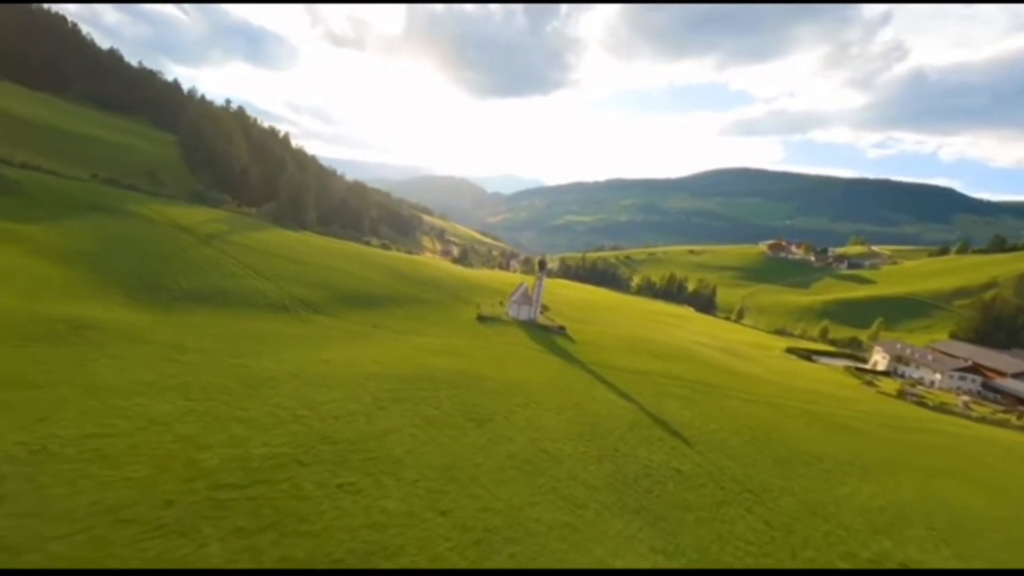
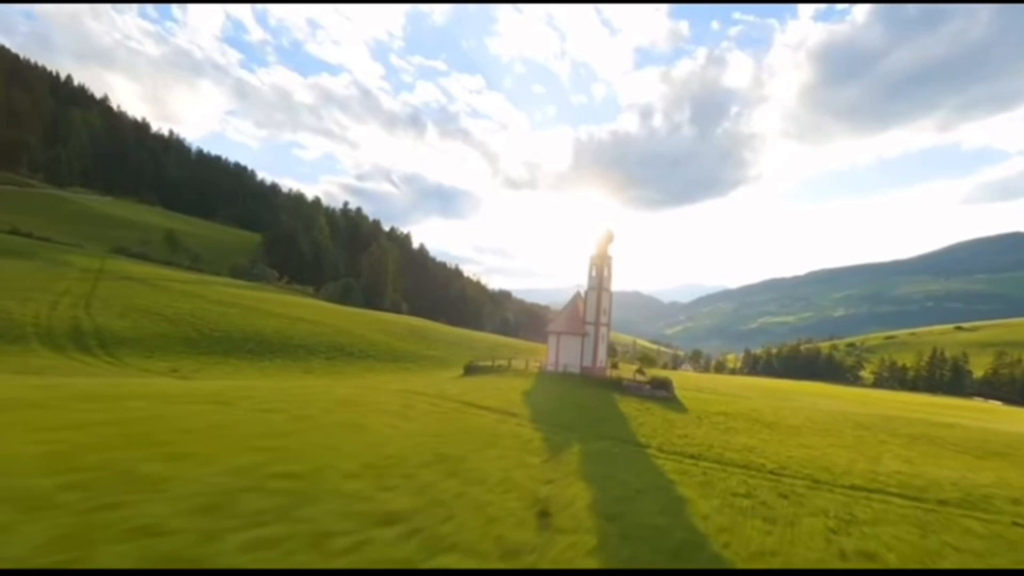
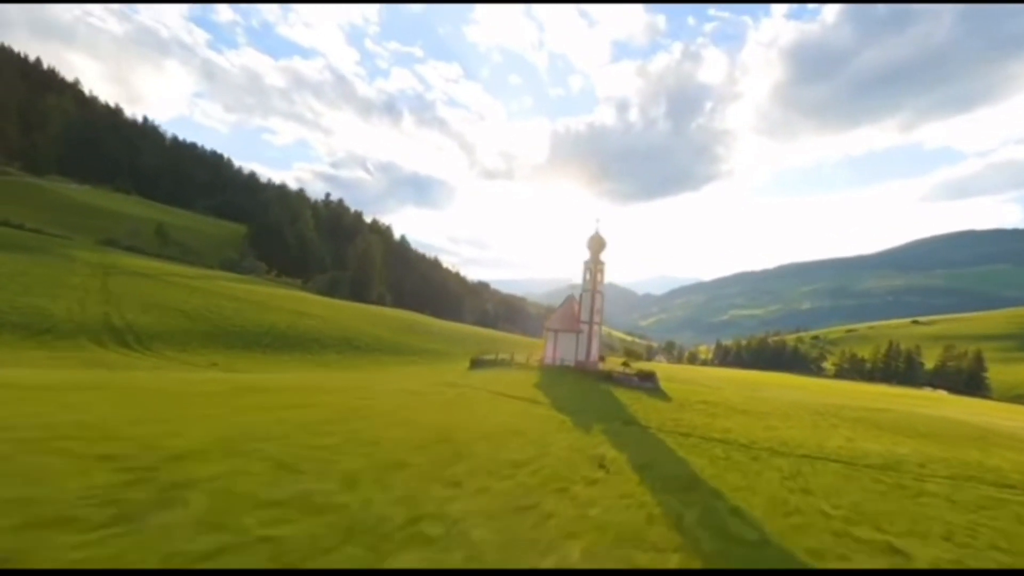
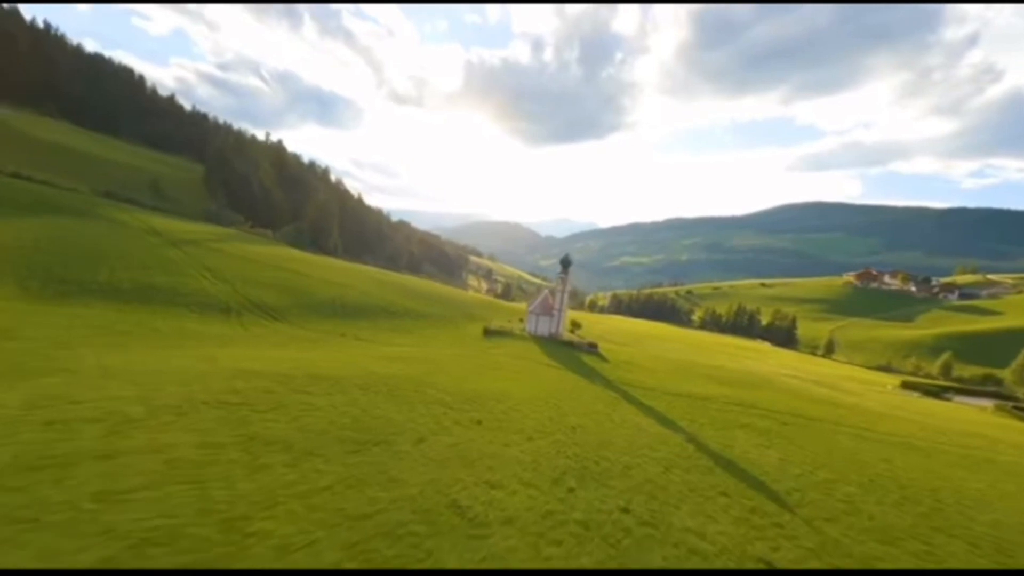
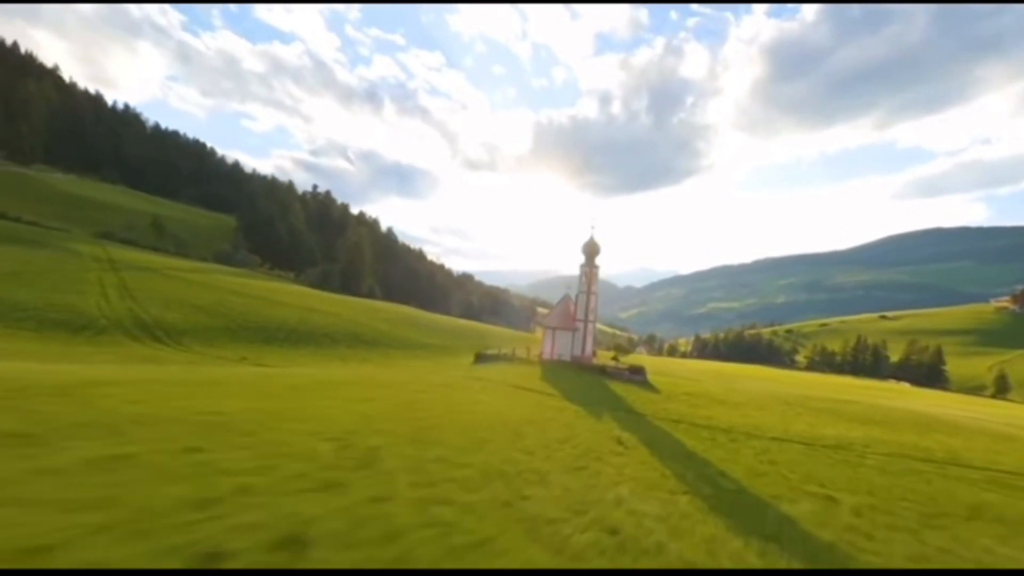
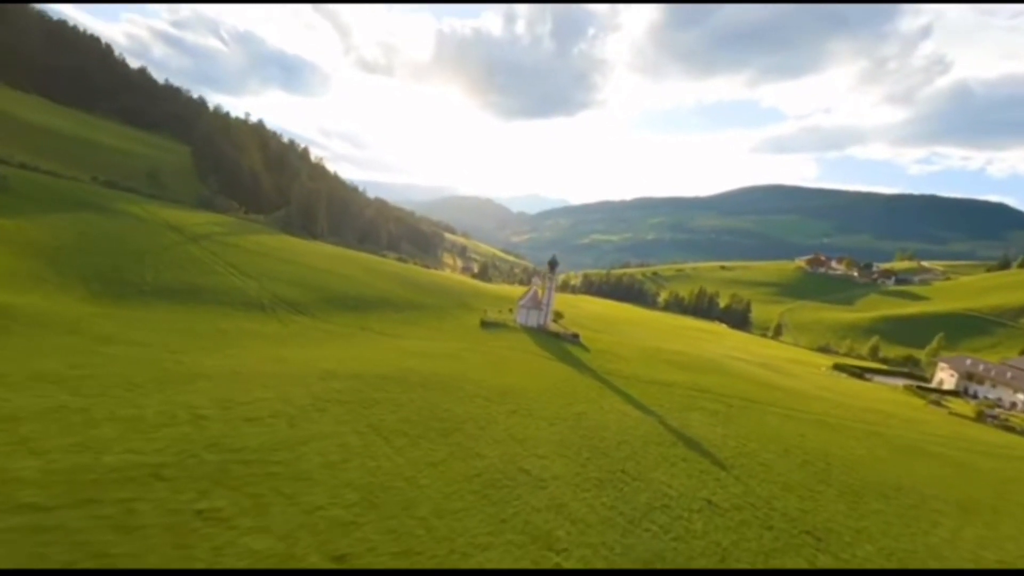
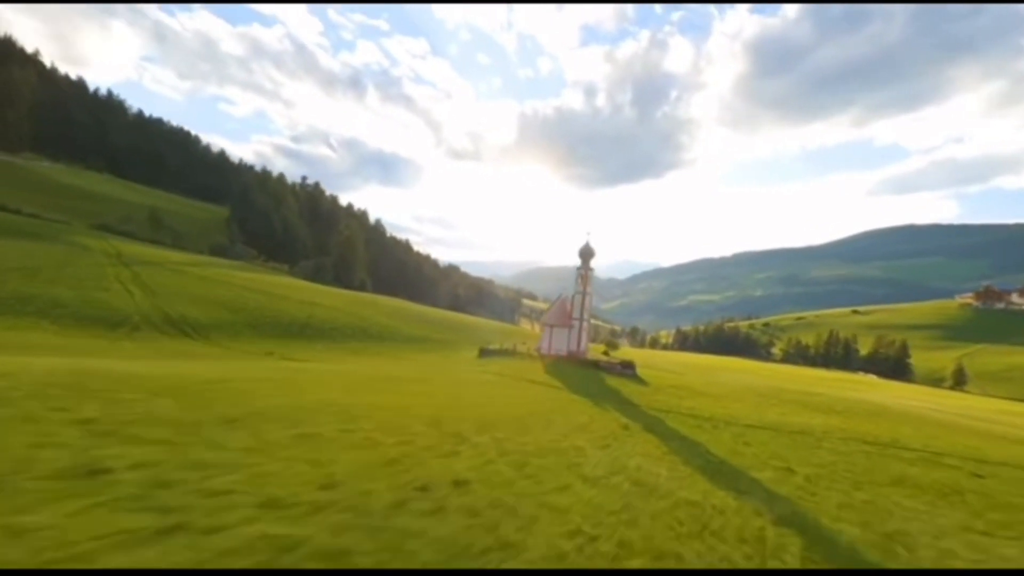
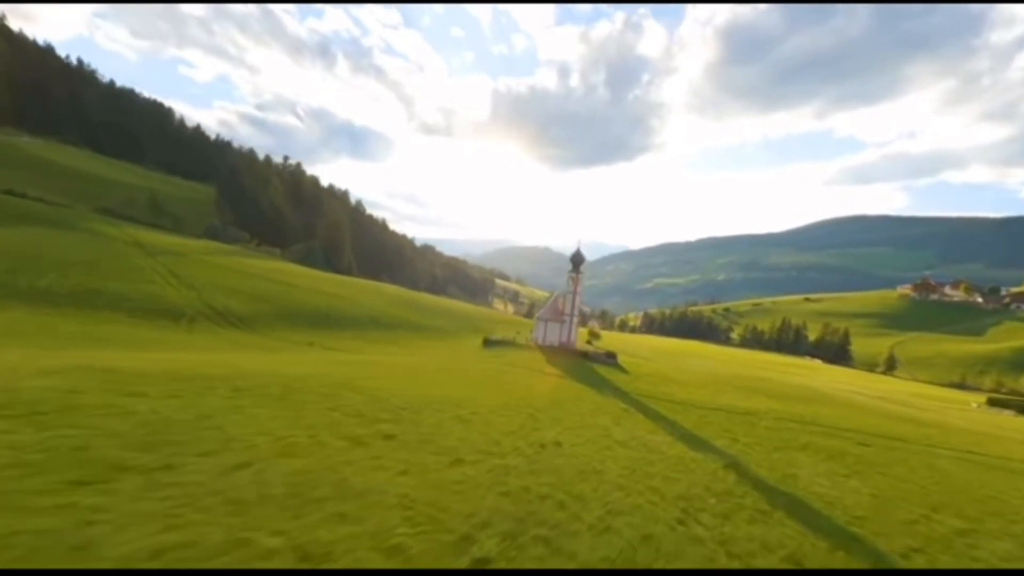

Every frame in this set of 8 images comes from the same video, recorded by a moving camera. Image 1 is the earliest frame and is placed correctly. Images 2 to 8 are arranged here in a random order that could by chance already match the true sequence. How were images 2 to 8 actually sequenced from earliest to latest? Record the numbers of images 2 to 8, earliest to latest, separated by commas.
6, 4, 8, 7, 5, 3, 2
